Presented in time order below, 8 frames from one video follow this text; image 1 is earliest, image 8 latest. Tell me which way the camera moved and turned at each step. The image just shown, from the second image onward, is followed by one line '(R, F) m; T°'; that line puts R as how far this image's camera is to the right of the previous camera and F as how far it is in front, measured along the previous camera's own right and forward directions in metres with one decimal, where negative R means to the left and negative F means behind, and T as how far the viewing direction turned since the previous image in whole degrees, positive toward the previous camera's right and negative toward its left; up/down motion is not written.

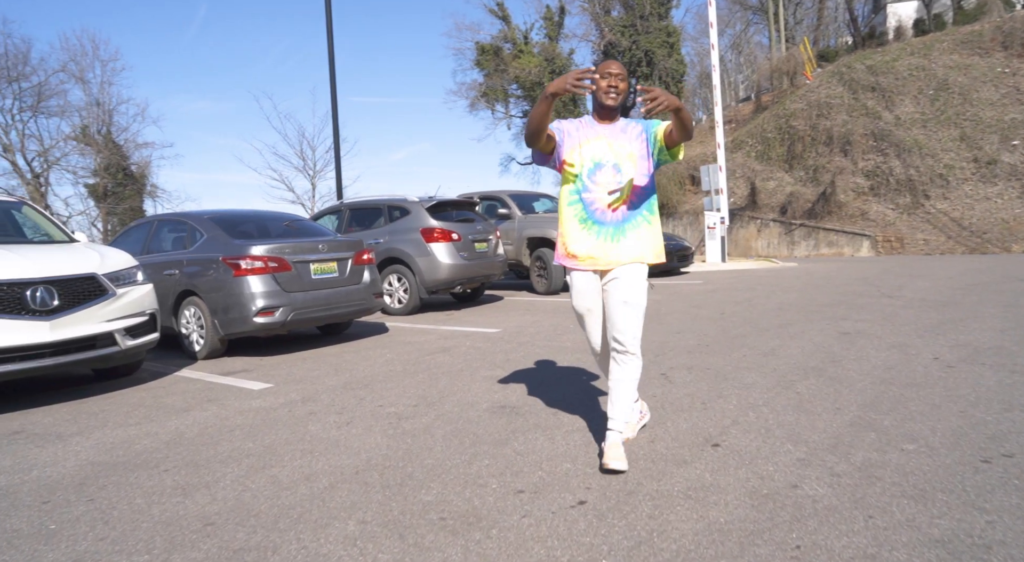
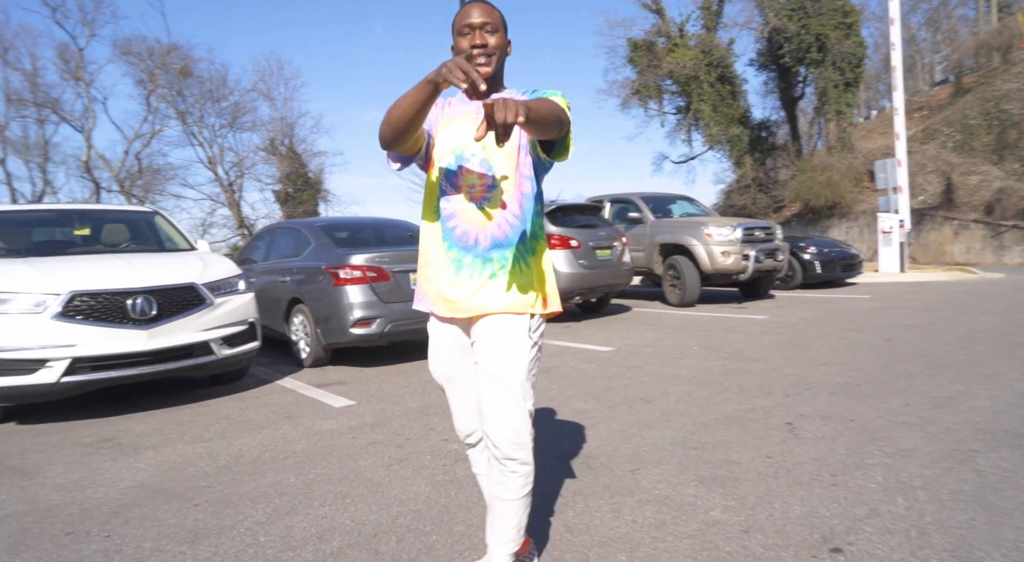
(+0.6, +1.0) m; -13°
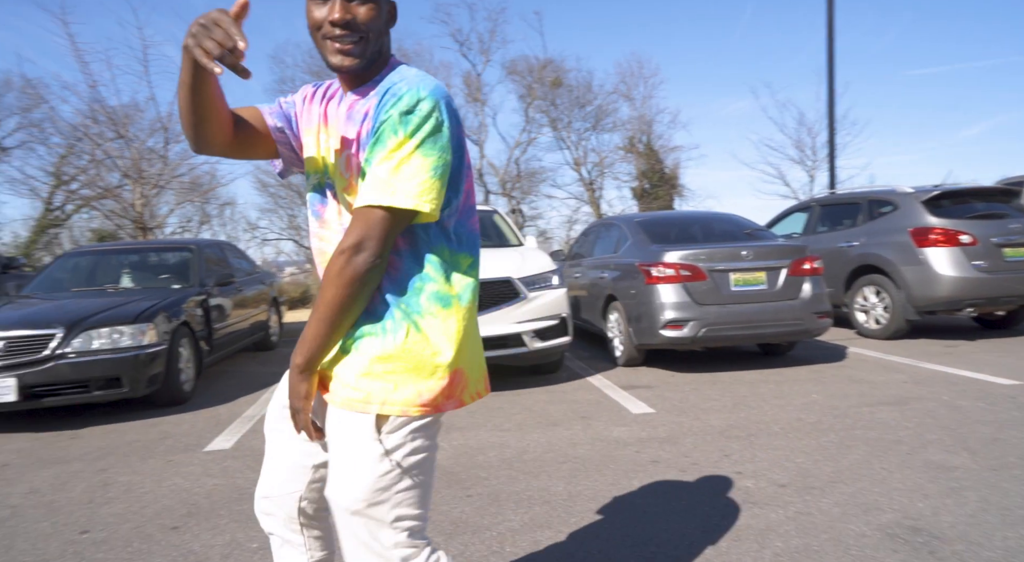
(+0.3, +0.9) m; -29°
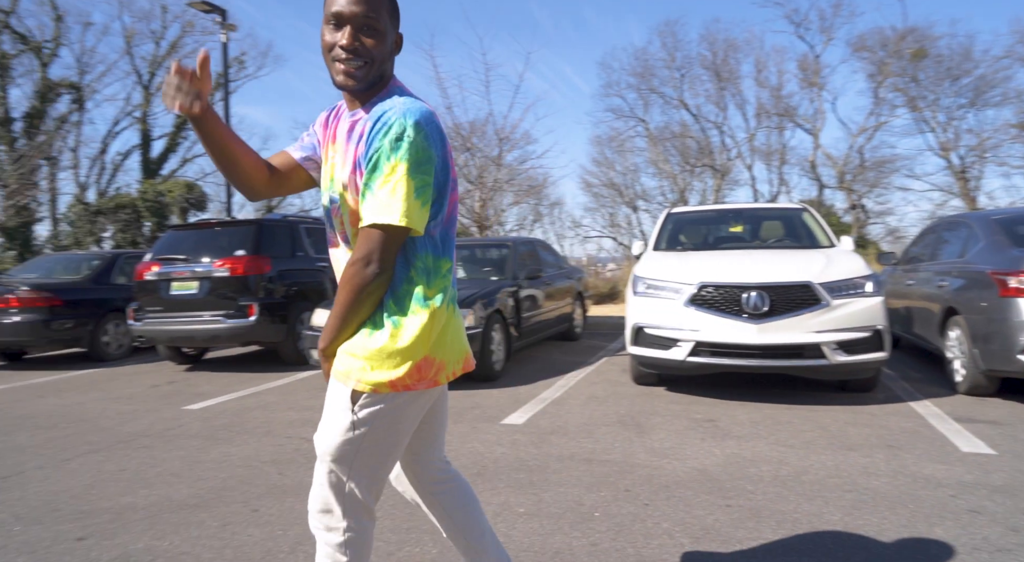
(+0.3, 0.0) m; -25°
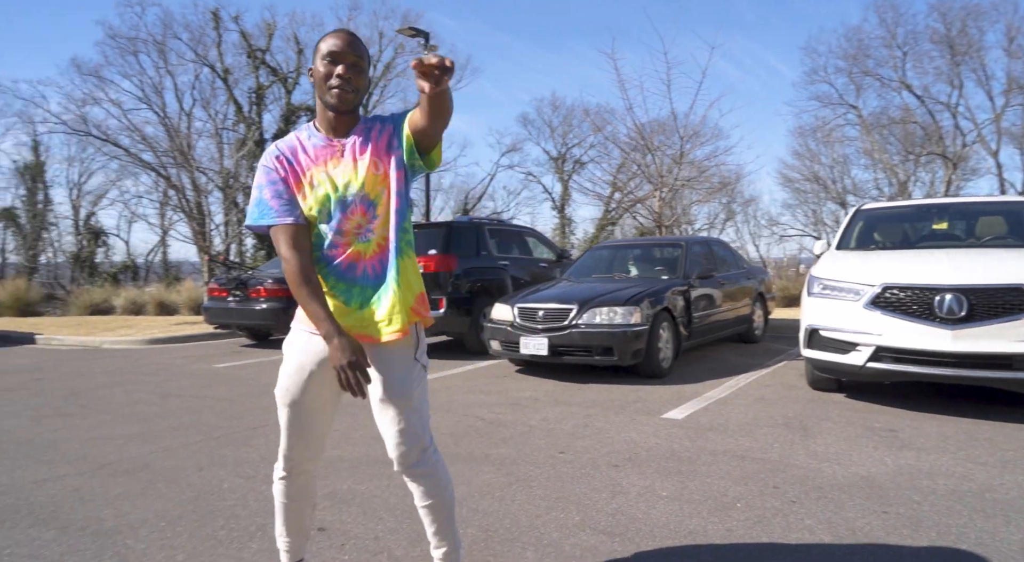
(+0.2, -0.4) m; -15°
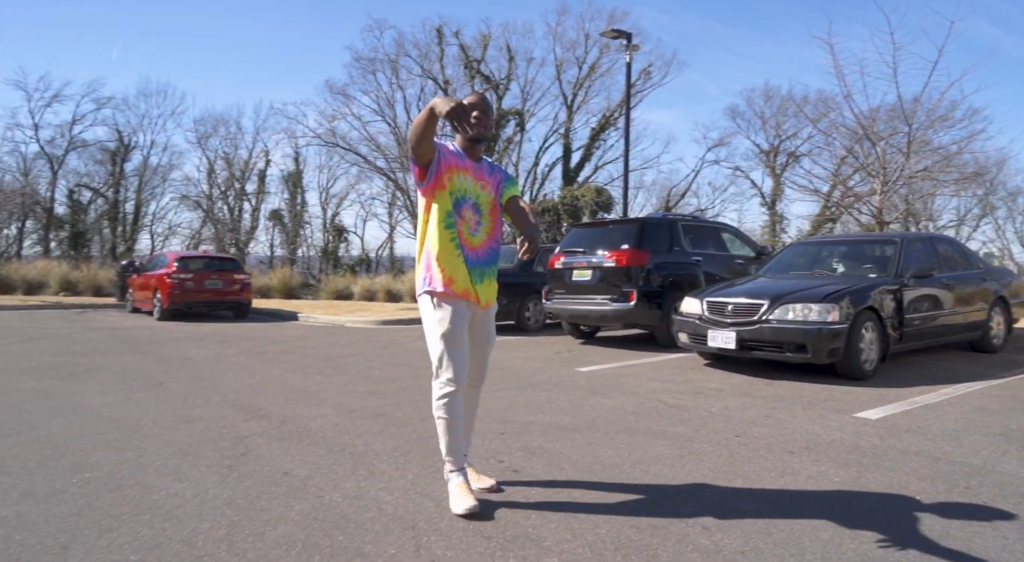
(+0.2, -0.5) m; -16°
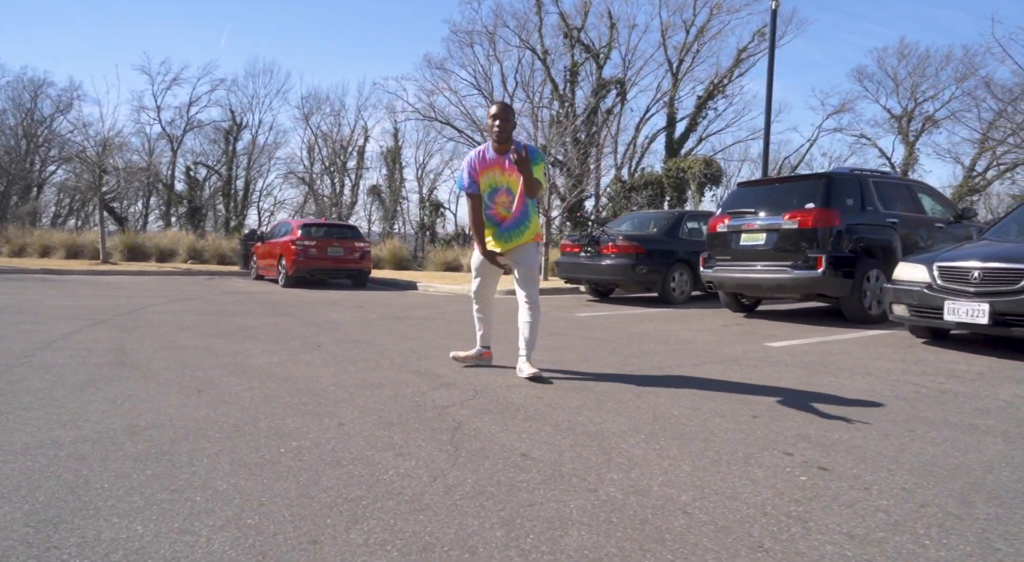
(-0.8, +0.7) m; -7°
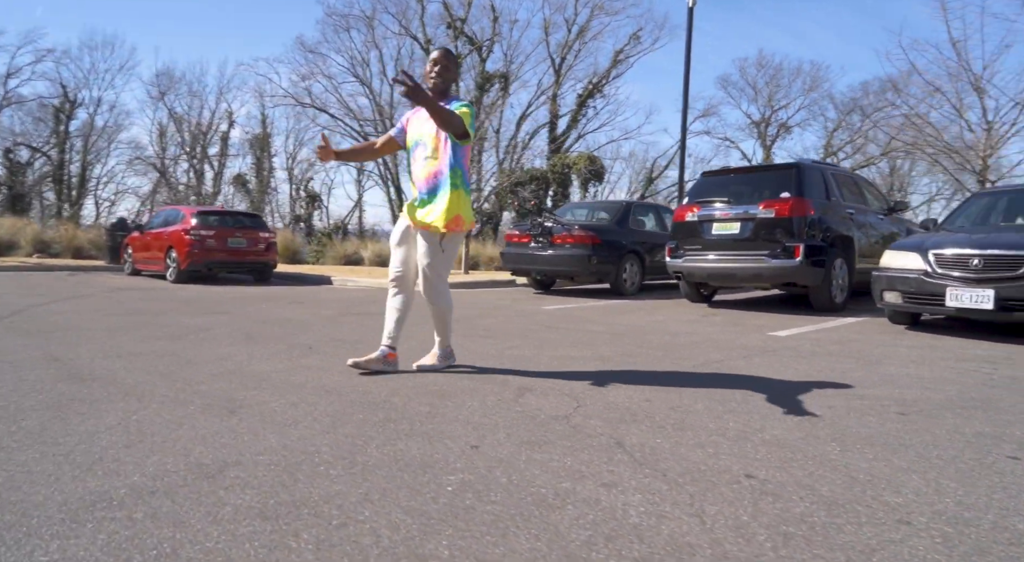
(-1.1, +0.7) m; +11°
